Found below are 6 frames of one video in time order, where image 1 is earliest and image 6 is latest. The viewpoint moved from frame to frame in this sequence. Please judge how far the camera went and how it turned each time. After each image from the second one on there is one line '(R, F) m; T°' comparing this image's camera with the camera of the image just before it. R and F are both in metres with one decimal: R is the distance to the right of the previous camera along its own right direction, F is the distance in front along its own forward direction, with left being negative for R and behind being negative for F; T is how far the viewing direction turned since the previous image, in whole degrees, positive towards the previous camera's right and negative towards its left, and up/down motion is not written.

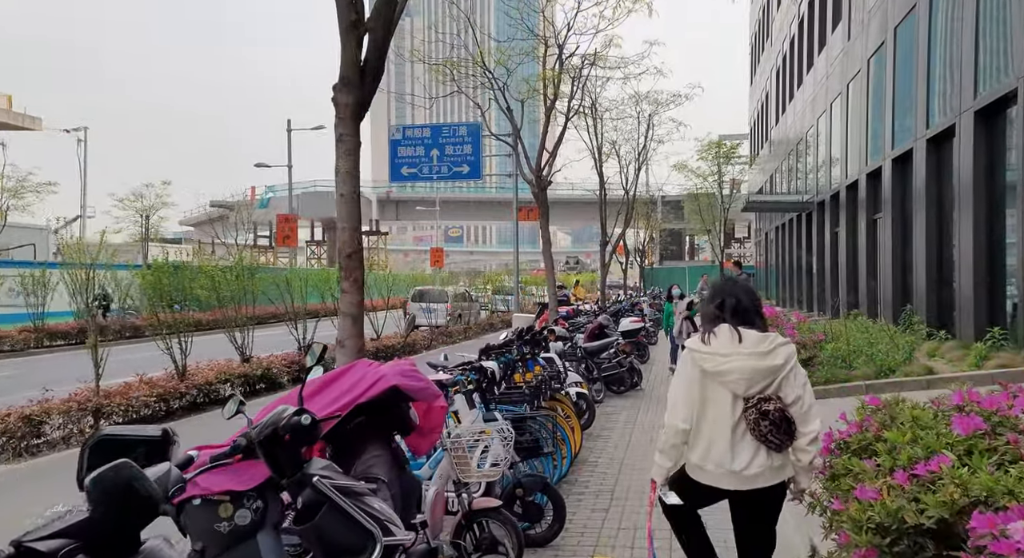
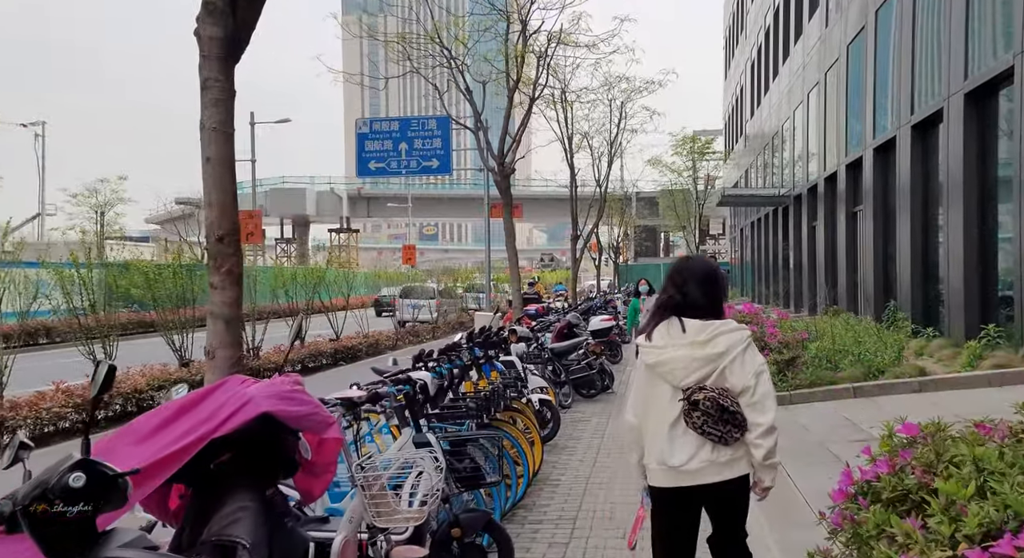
(+0.2, +0.8) m; +2°
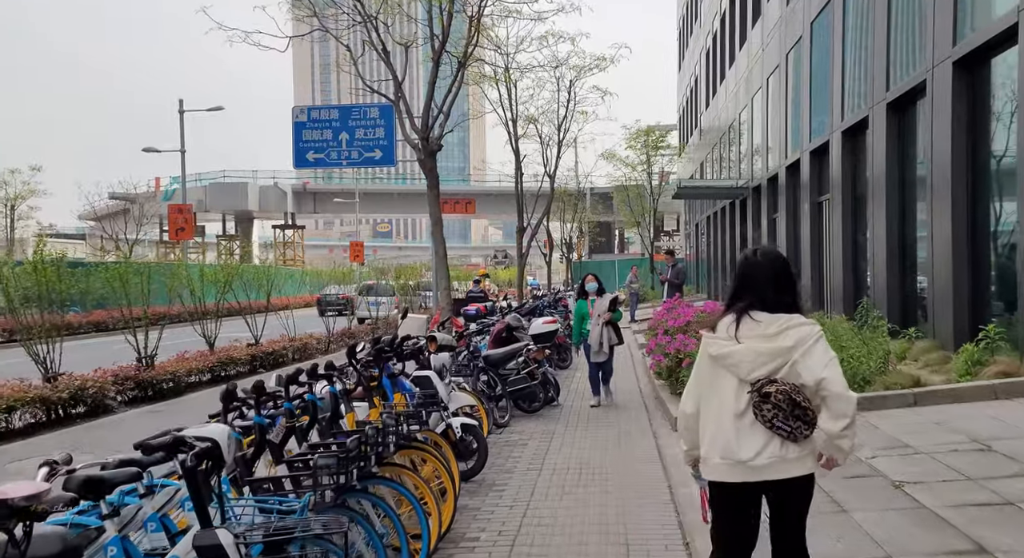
(+0.3, +1.5) m; +3°
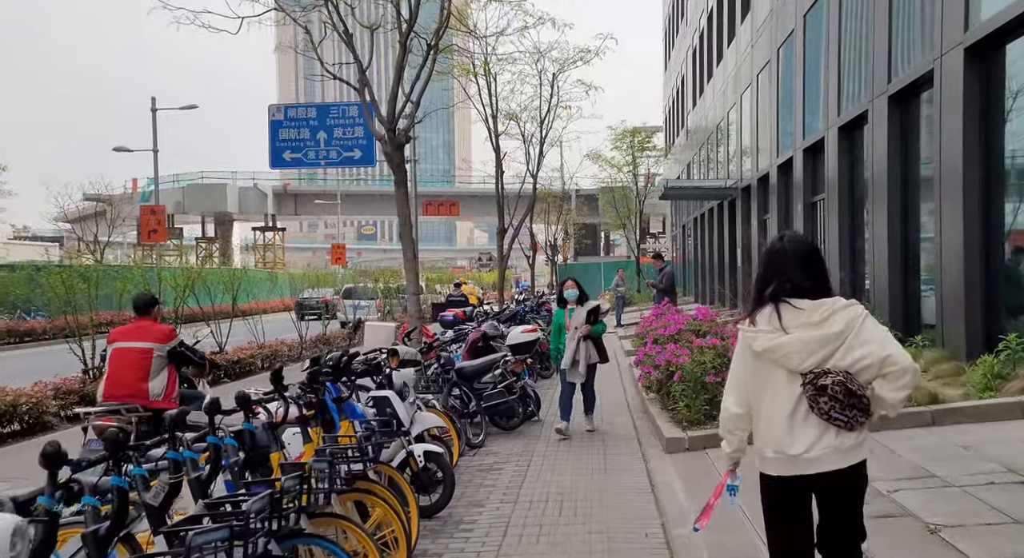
(+0.1, +0.8) m; +1°
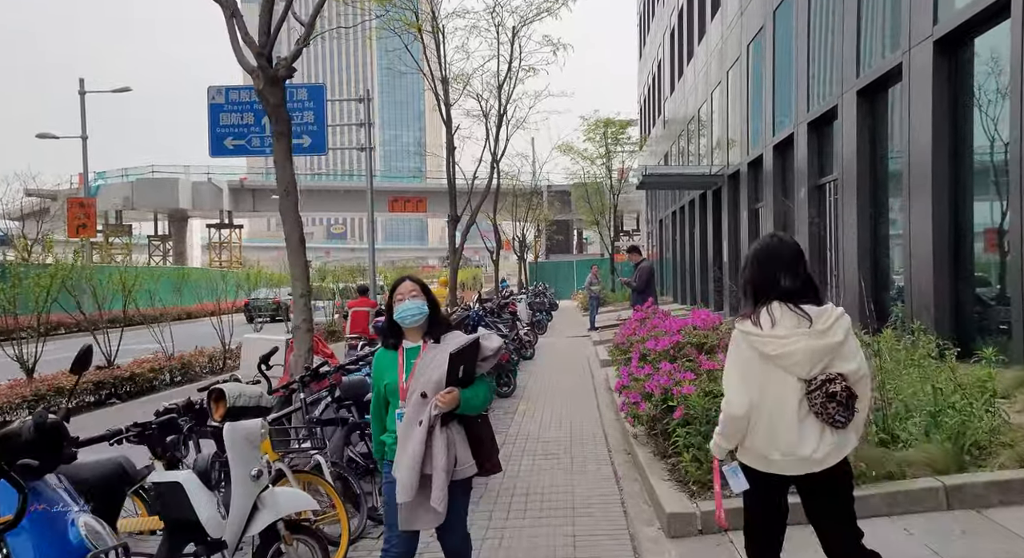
(+0.3, +2.4) m; +2°
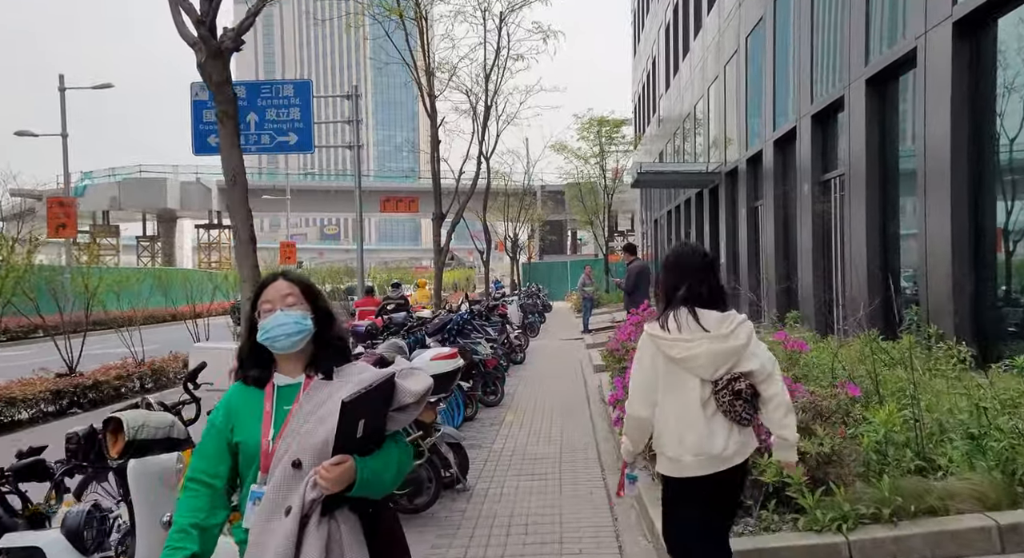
(+0.1, +0.7) m; 0°
